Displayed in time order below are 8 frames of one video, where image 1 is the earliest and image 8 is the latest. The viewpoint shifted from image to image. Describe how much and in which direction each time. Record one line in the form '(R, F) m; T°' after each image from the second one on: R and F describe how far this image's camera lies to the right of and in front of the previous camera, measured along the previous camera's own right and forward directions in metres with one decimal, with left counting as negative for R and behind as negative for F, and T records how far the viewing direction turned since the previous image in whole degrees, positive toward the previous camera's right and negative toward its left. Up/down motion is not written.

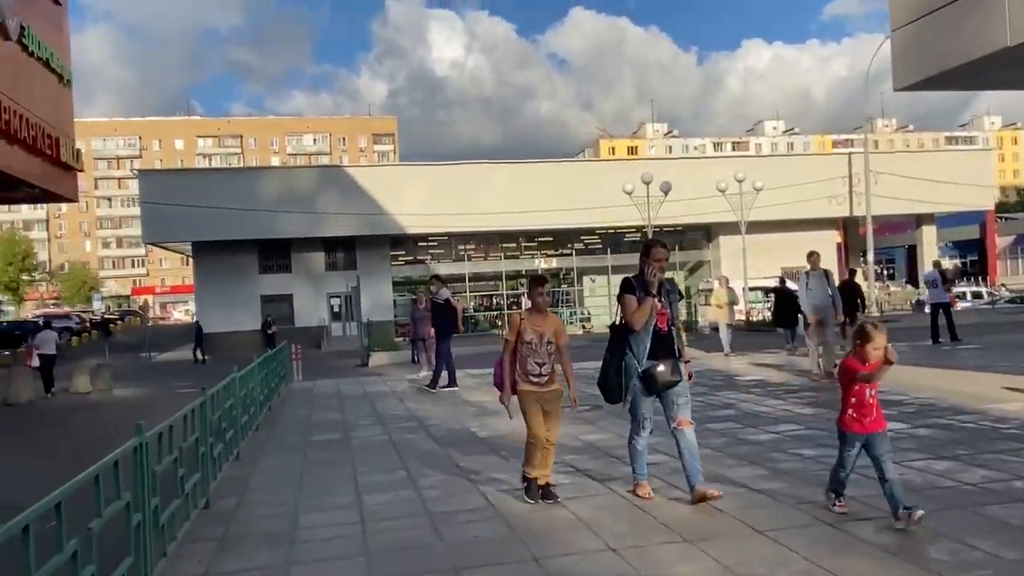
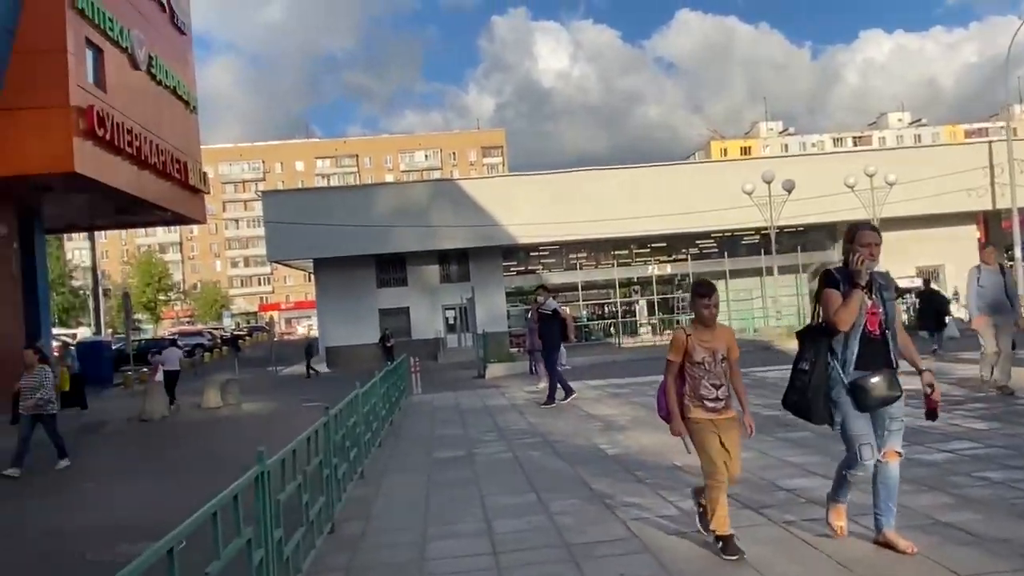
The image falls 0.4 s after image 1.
(-0.2, +0.7) m; -8°
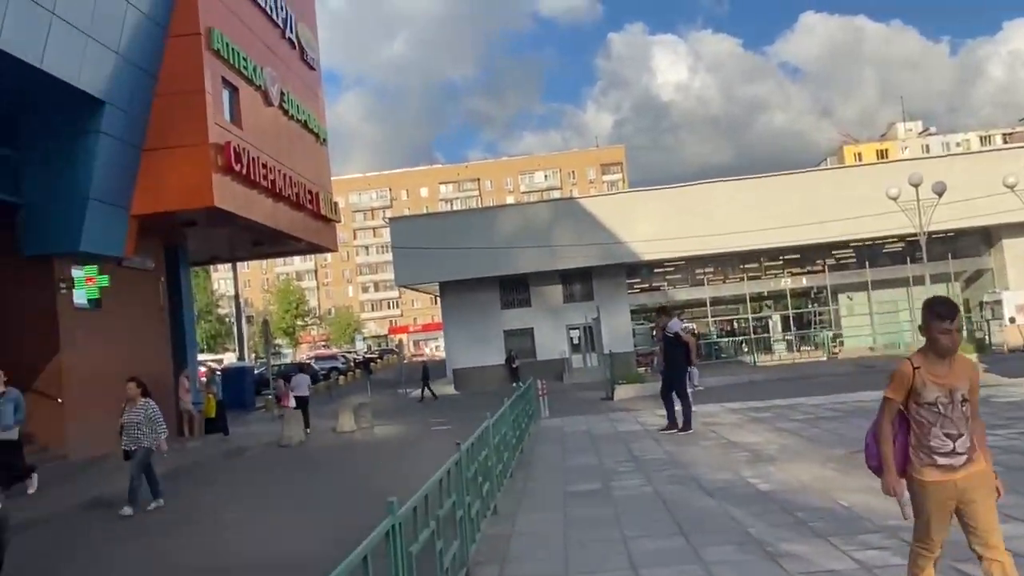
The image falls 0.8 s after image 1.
(-0.2, +0.6) m; -9°
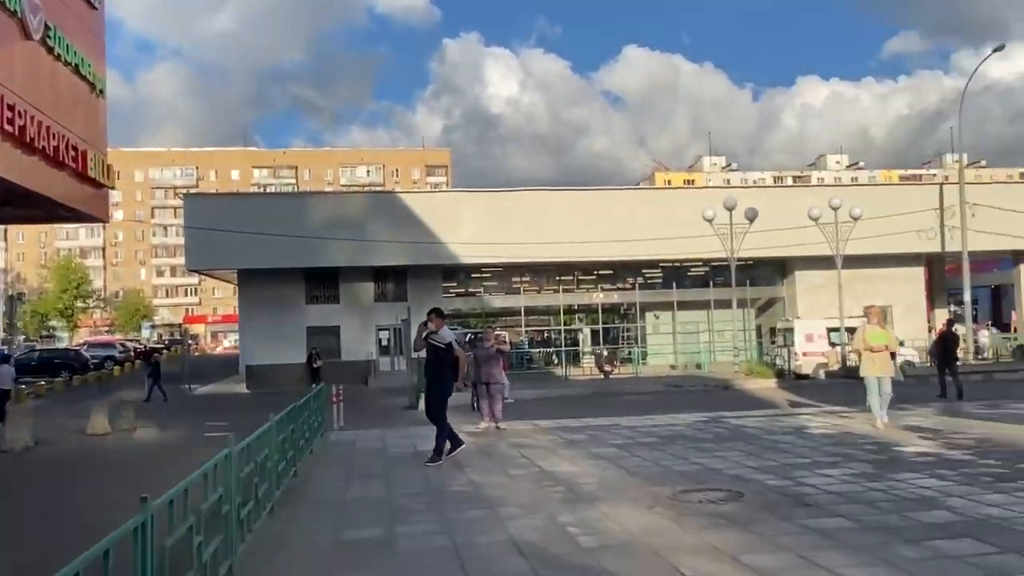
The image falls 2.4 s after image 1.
(+0.5, +2.6) m; +13°
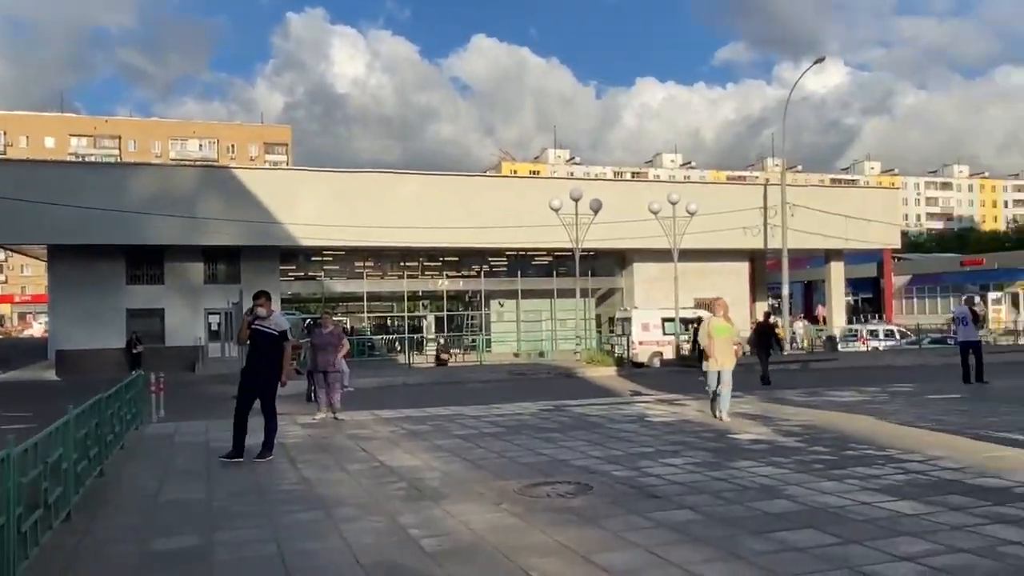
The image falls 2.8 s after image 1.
(0.0, +0.7) m; +11°
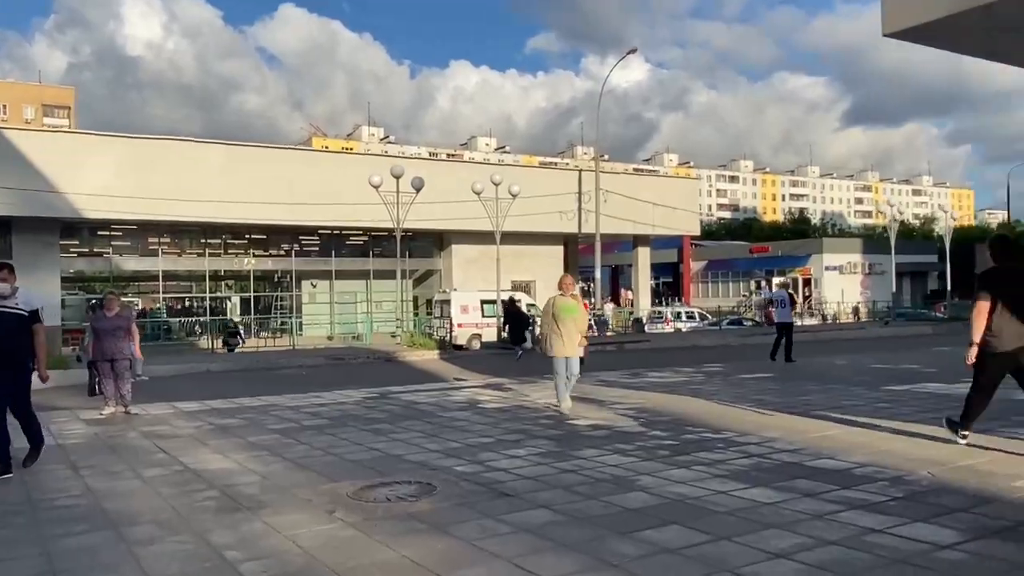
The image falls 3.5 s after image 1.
(-0.3, +1.1) m; +13°
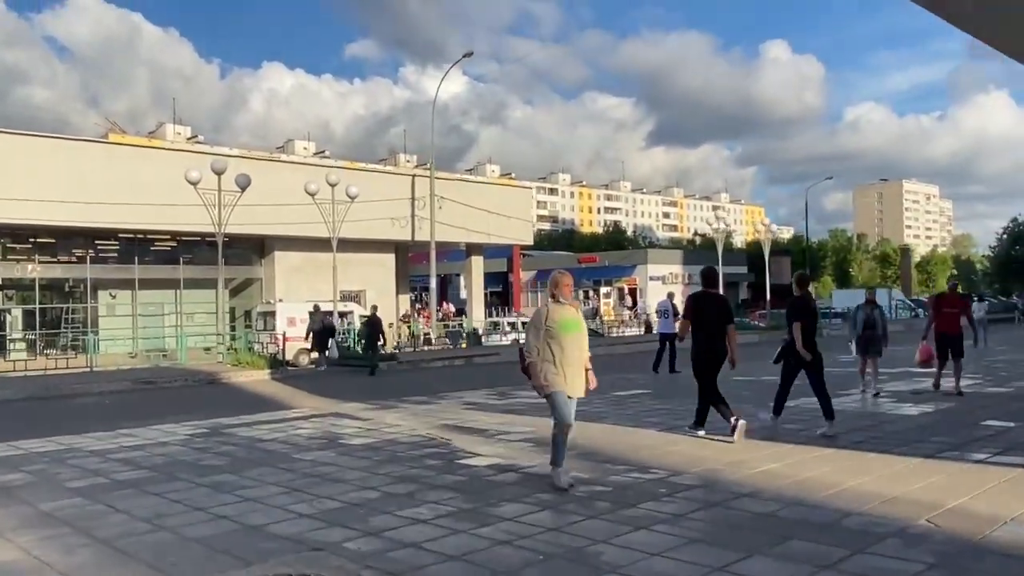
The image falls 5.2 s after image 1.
(-0.9, +2.5) m; +13°
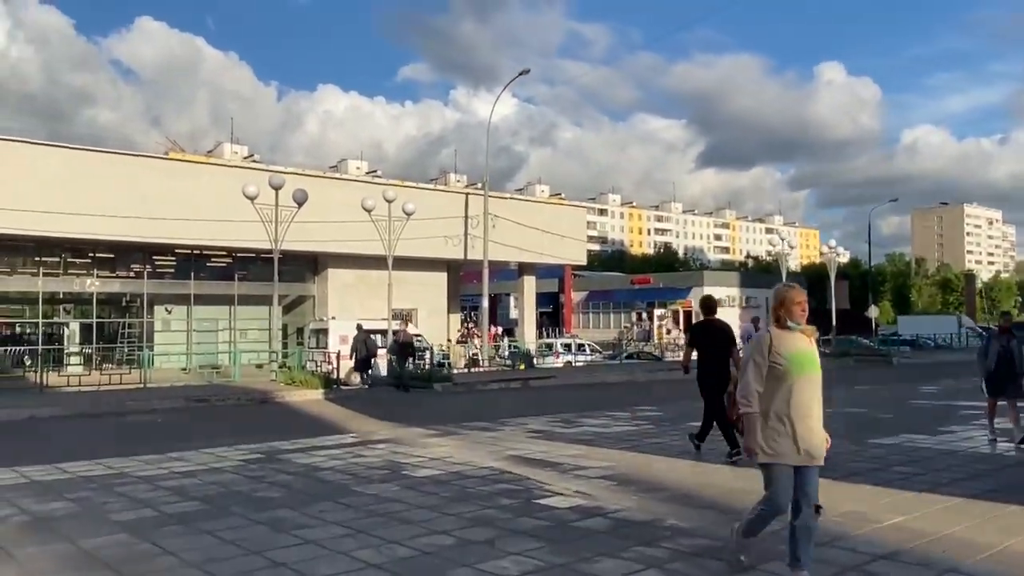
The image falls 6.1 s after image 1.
(-0.5, +1.1) m; -3°
